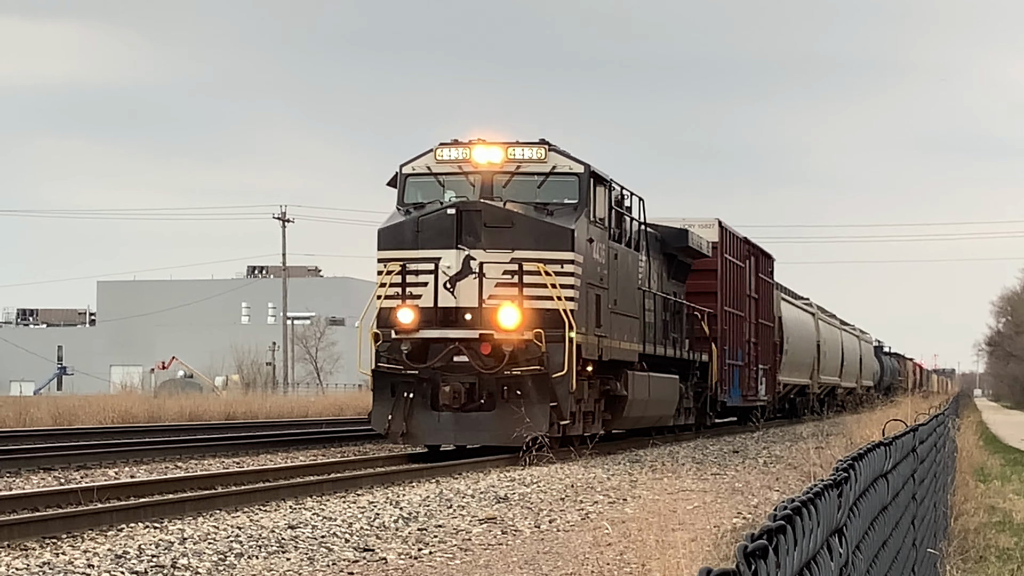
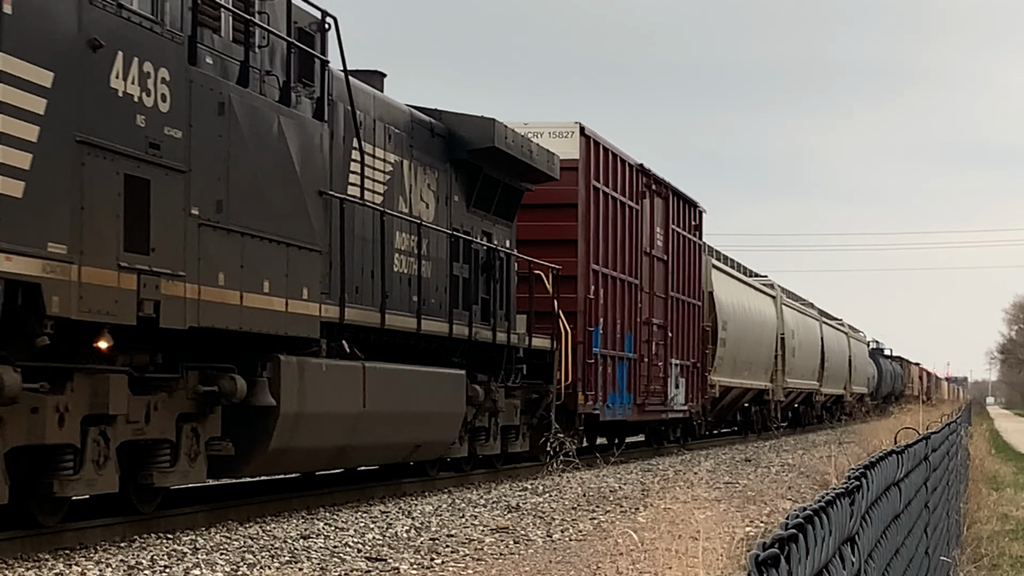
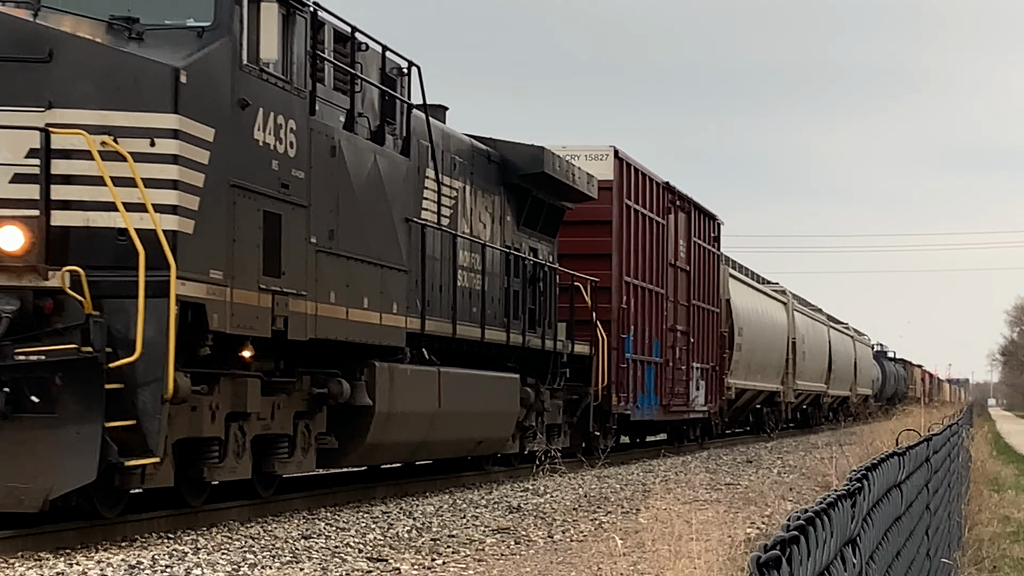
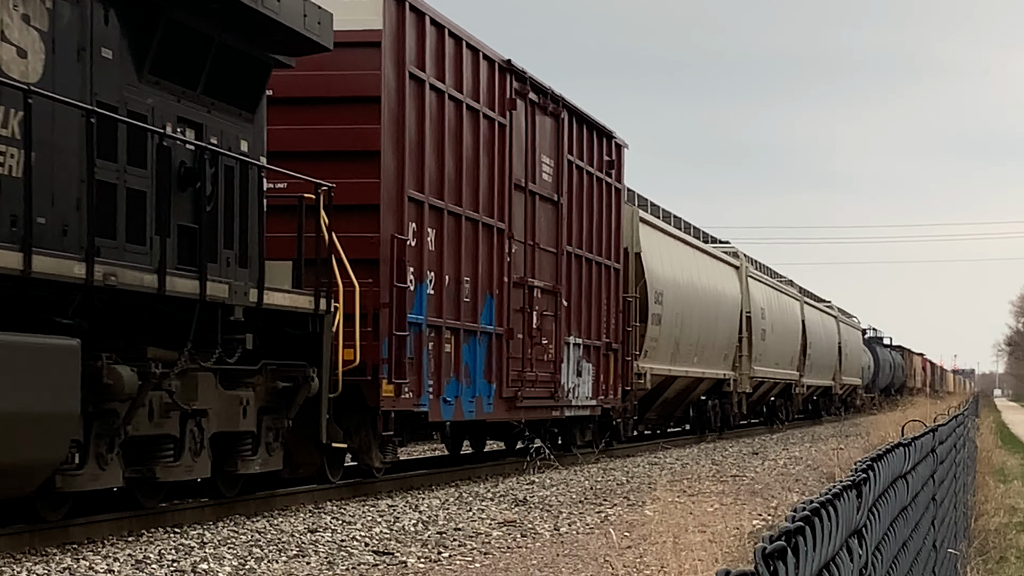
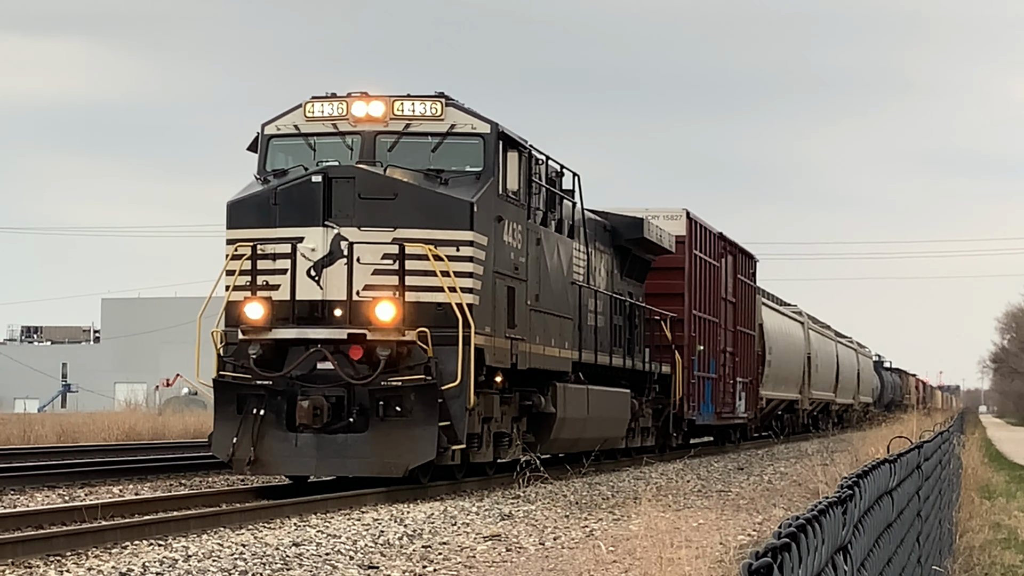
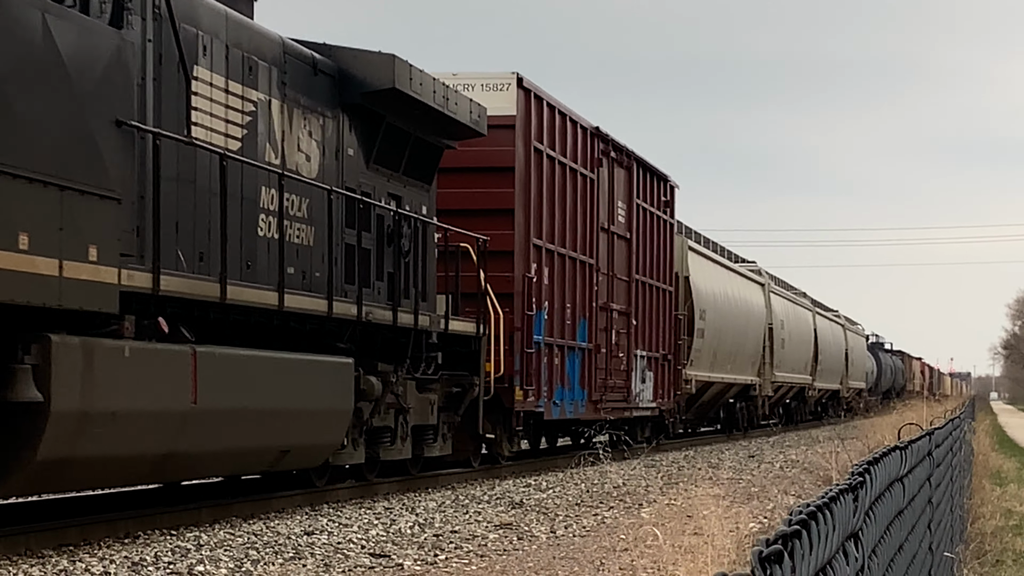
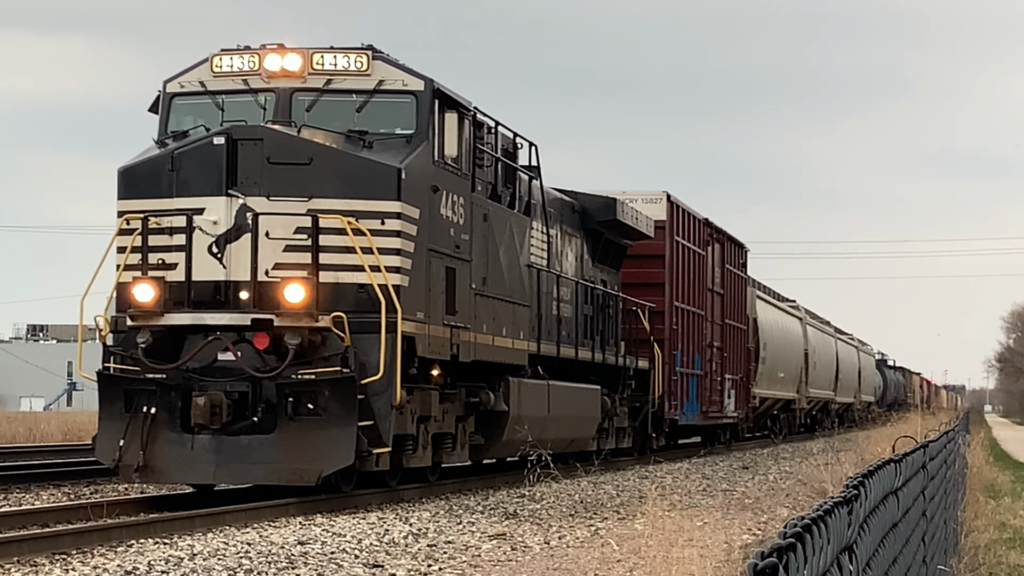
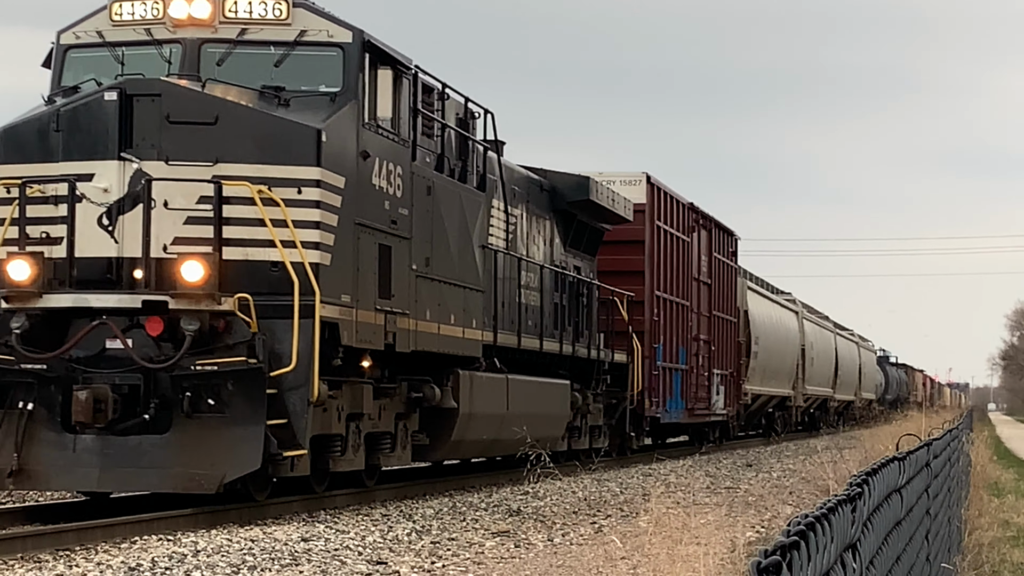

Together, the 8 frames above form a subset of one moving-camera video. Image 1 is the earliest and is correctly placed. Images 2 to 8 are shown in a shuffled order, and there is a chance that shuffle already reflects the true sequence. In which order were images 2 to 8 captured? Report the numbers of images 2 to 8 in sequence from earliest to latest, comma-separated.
5, 7, 8, 3, 2, 6, 4
